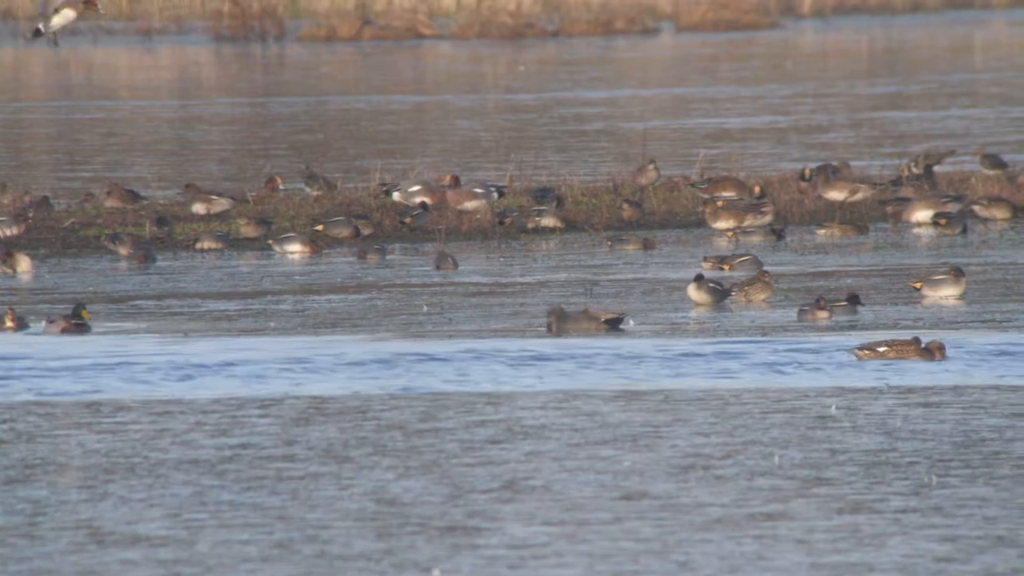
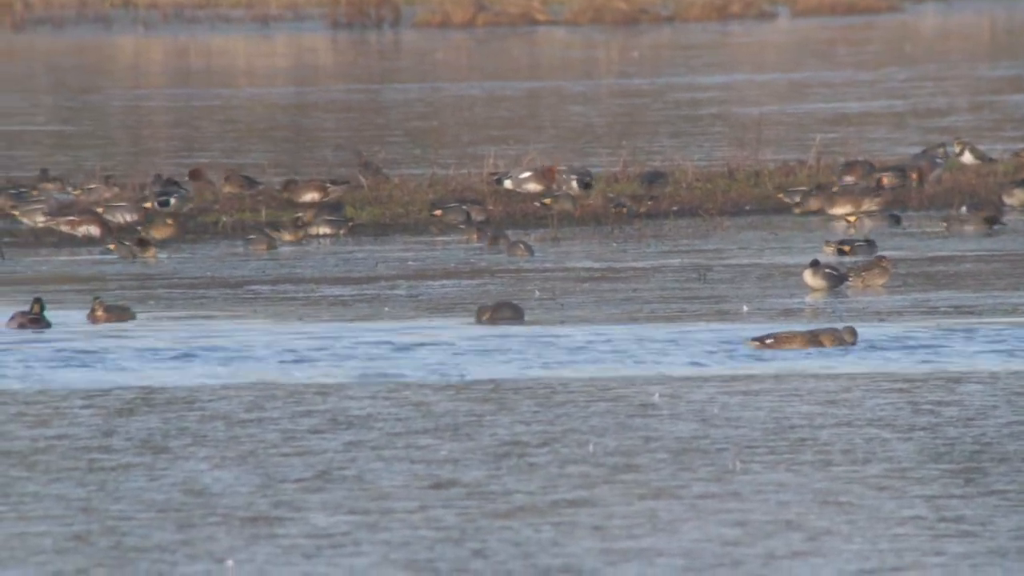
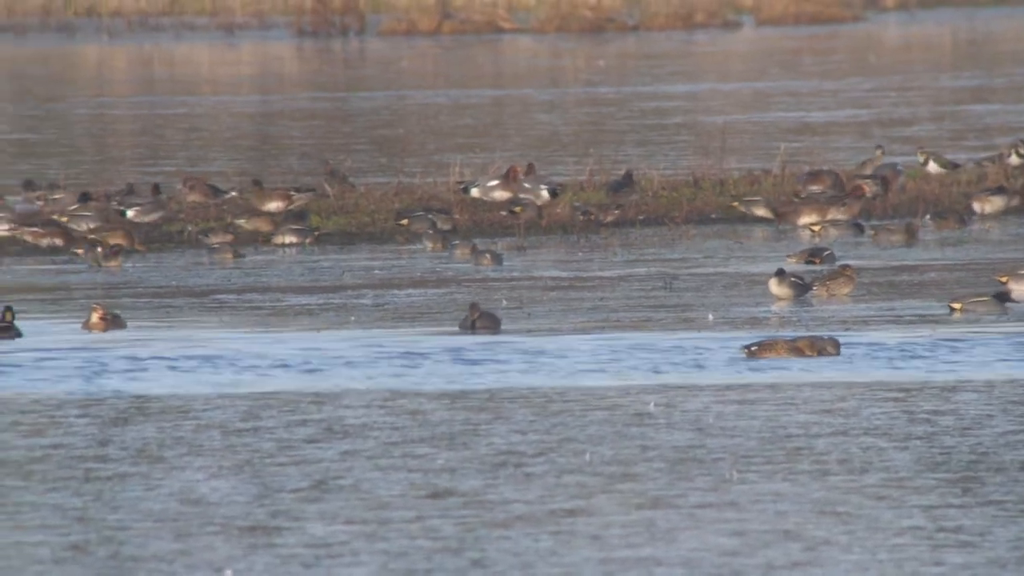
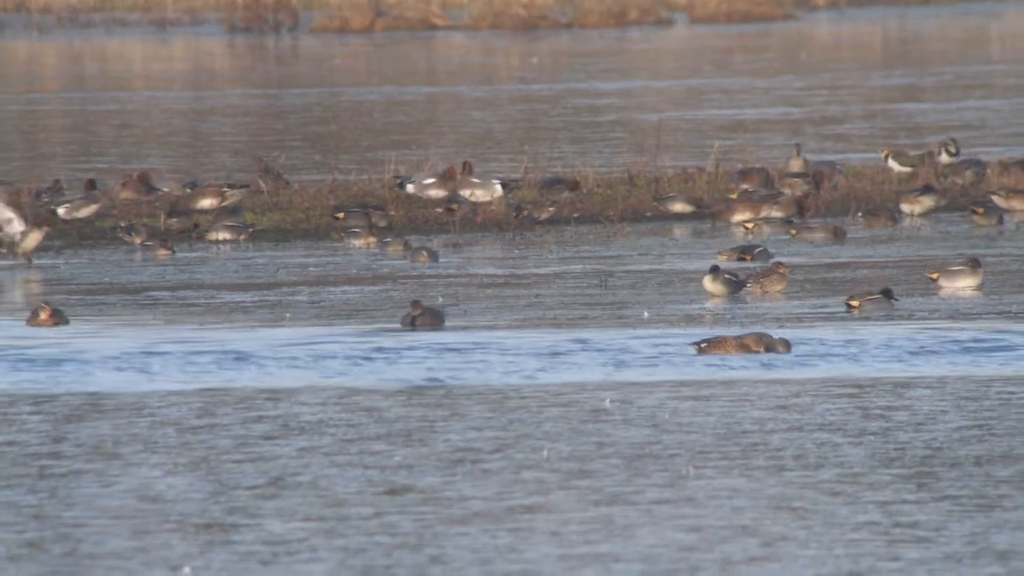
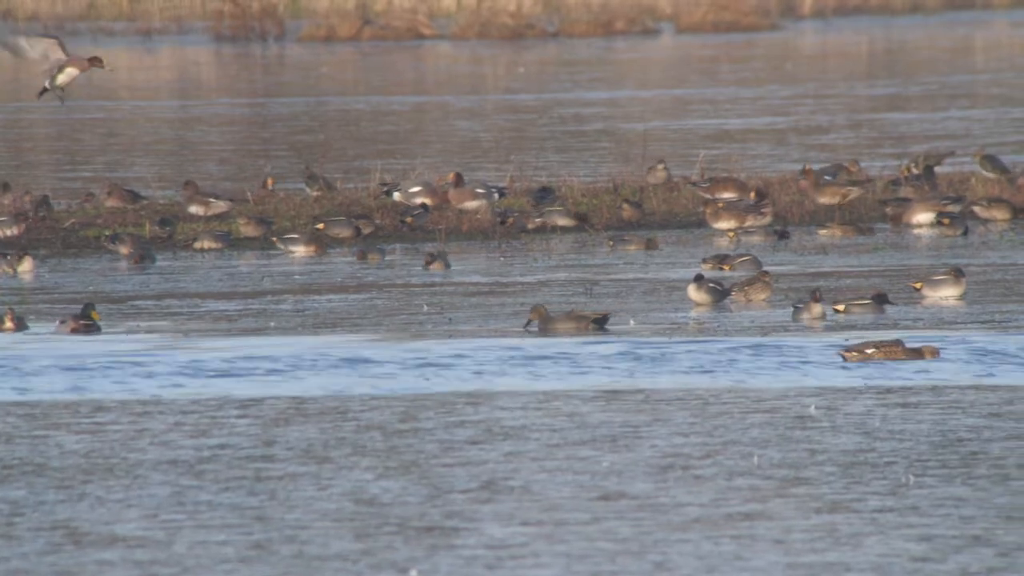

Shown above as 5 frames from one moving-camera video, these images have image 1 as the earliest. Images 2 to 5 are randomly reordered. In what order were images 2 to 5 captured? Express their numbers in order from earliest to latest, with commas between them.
5, 4, 3, 2
